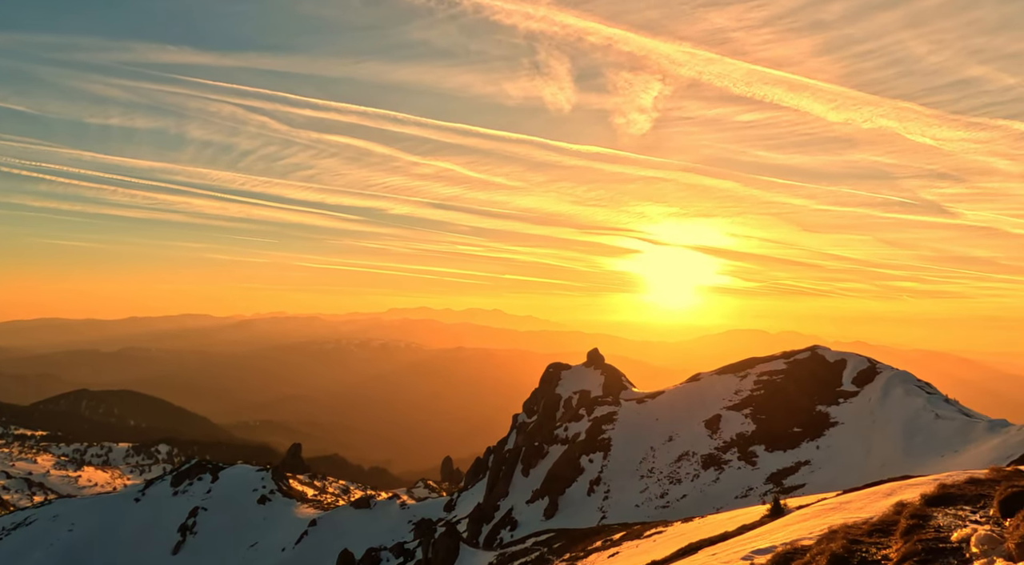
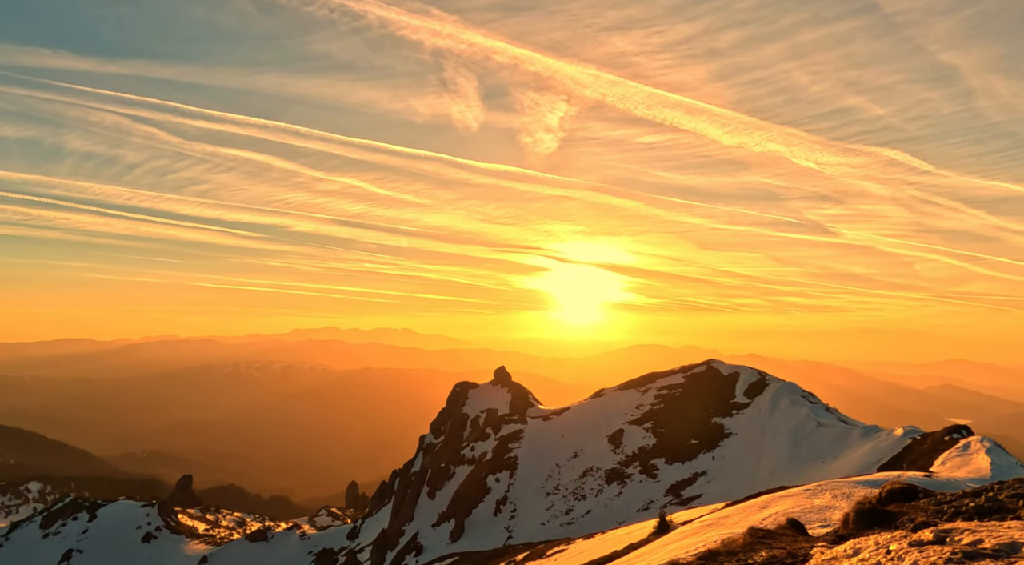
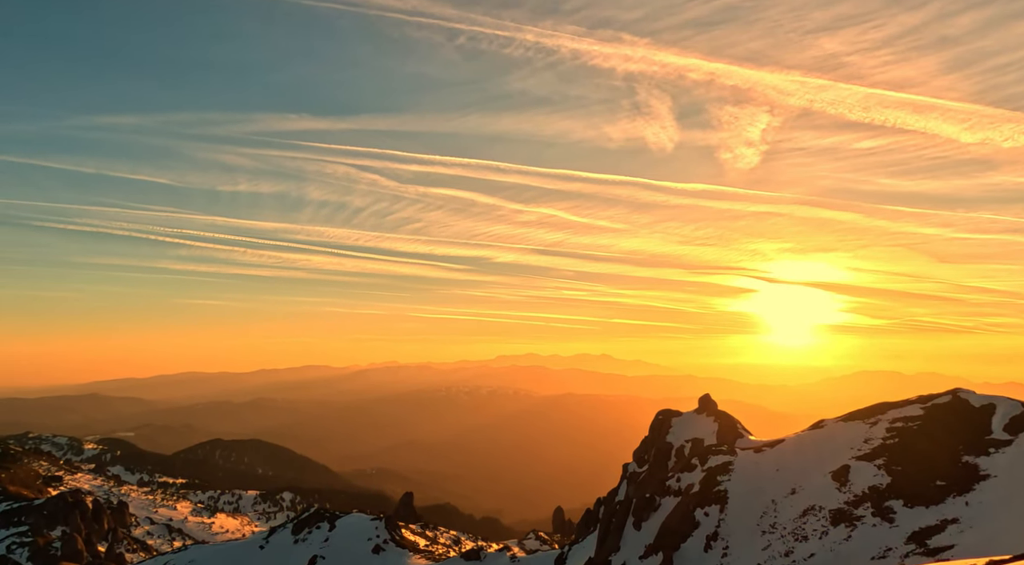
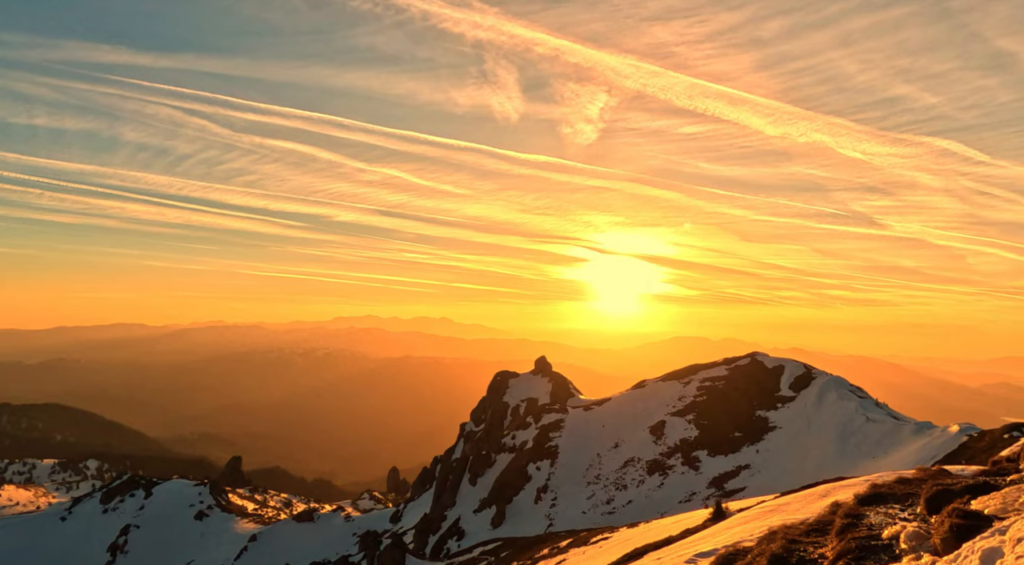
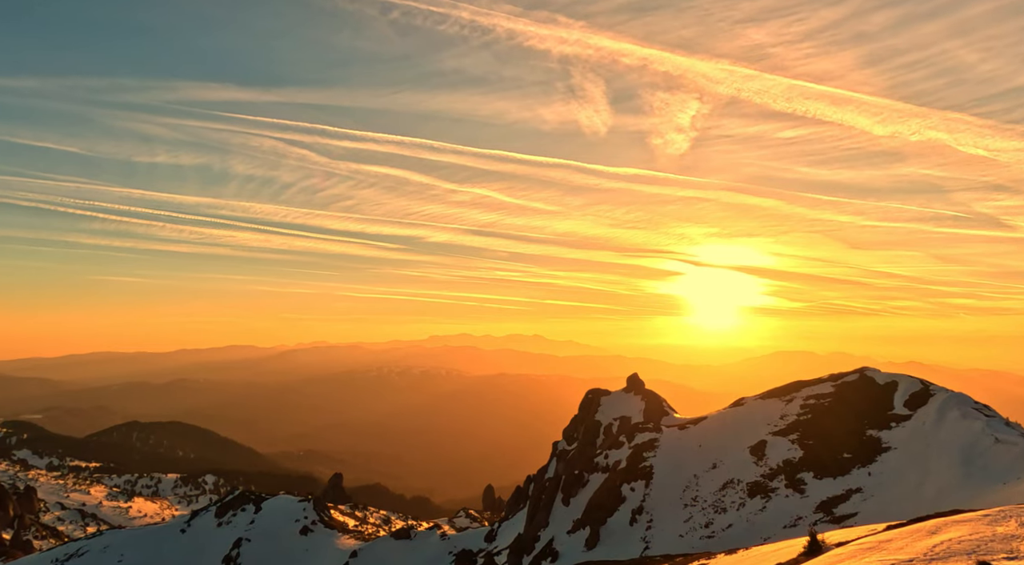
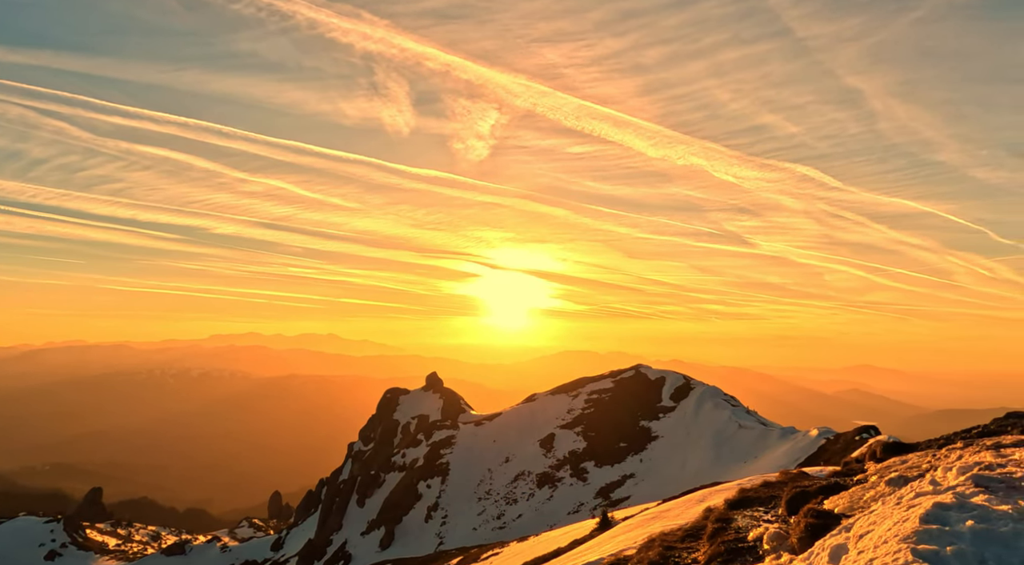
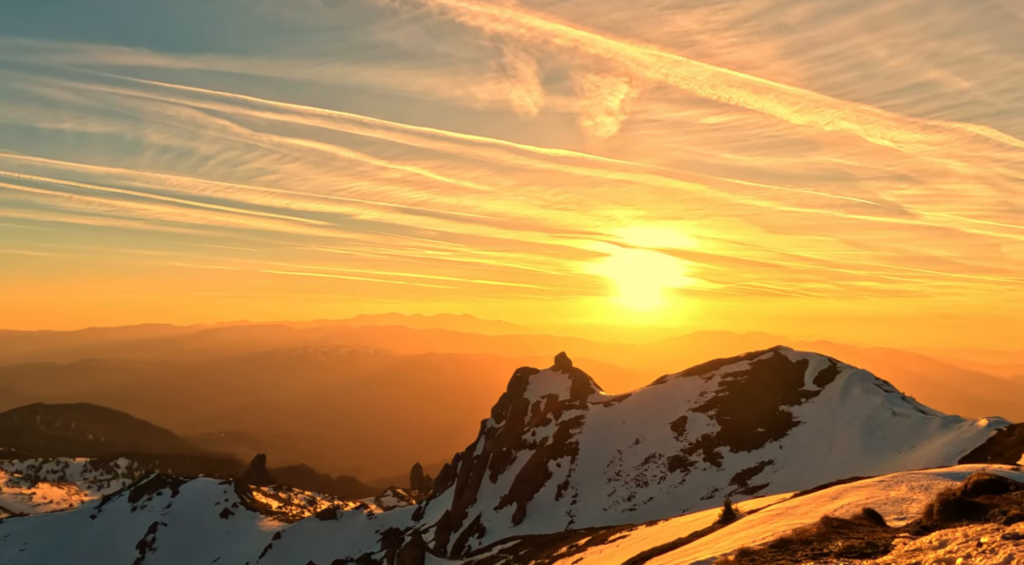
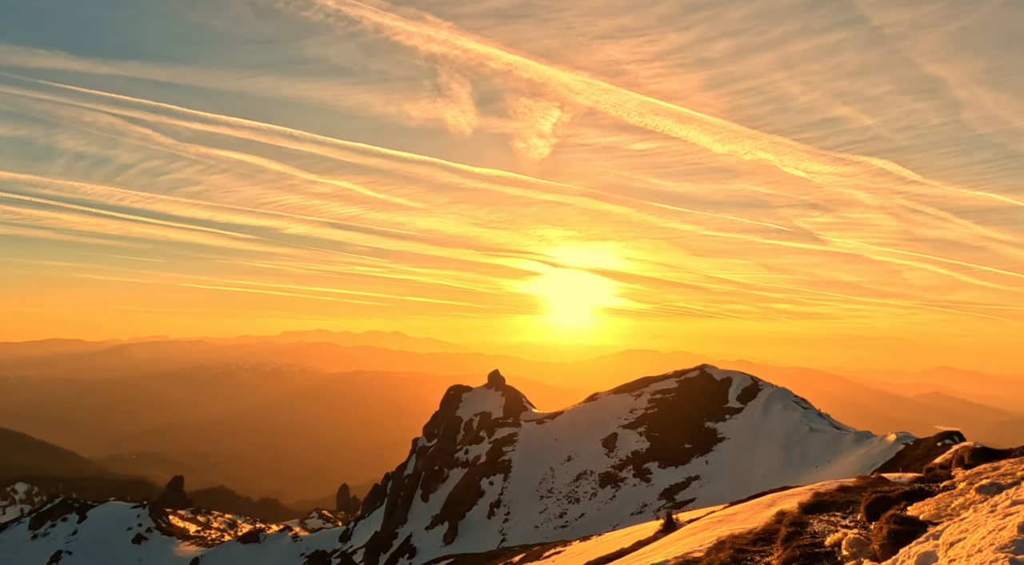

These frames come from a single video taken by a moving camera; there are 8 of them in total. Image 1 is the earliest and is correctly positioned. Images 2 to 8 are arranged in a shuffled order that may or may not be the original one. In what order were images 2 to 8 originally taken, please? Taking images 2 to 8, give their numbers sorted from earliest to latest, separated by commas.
4, 8, 6, 2, 7, 5, 3
